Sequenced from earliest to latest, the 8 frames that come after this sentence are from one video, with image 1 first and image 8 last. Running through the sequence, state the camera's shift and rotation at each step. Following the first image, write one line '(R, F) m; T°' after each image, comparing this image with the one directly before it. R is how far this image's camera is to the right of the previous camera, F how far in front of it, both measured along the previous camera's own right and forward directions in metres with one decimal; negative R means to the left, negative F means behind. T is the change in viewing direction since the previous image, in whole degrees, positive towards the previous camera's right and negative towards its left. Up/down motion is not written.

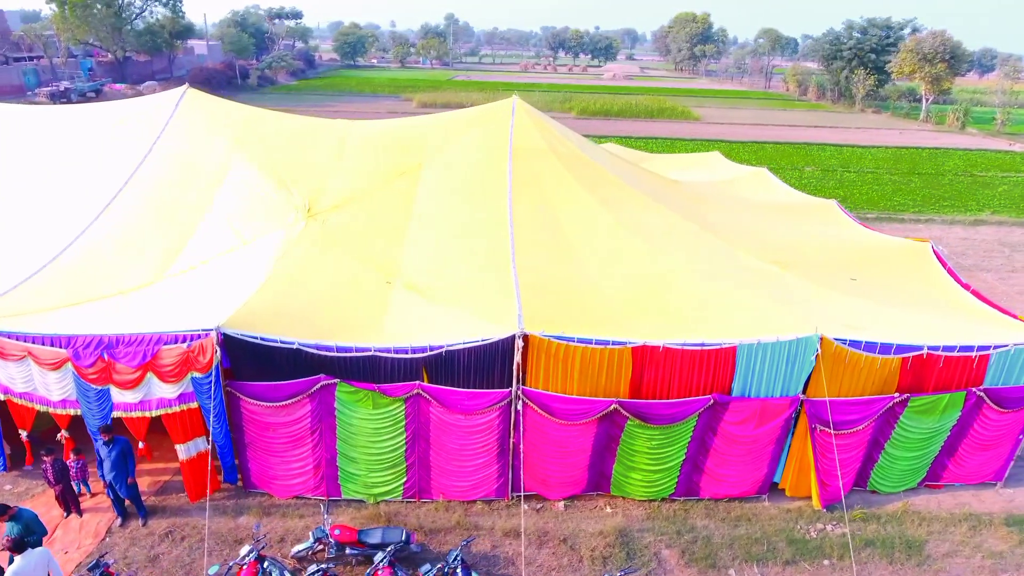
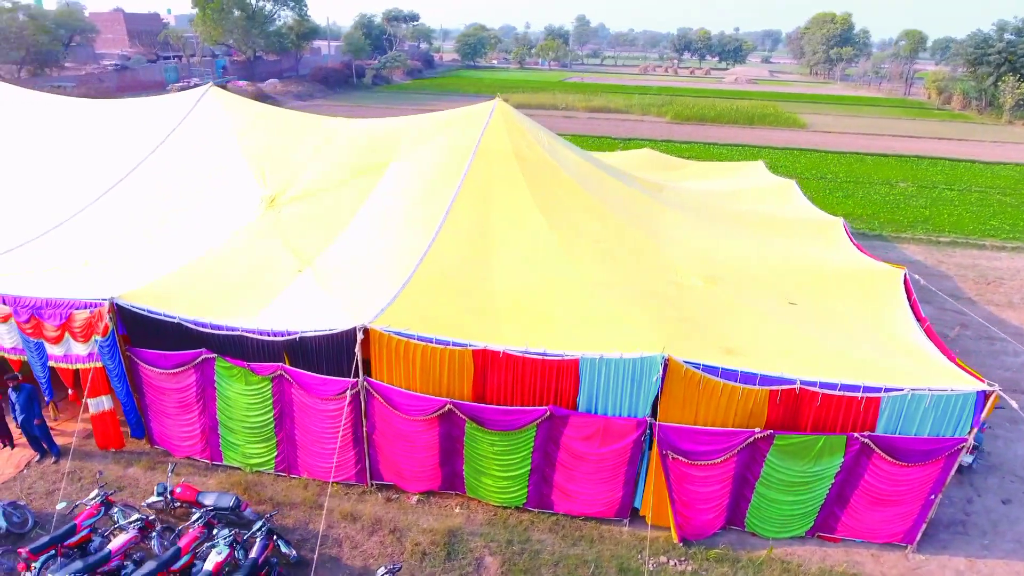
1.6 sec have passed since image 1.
(+2.8, +0.2) m; -11°
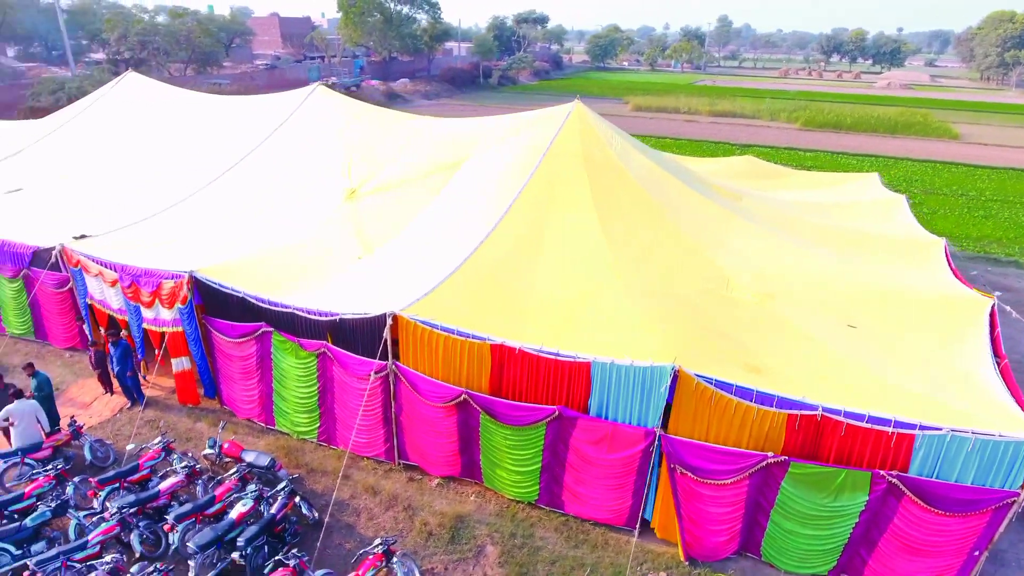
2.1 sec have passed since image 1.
(+1.0, 0.0) m; -11°
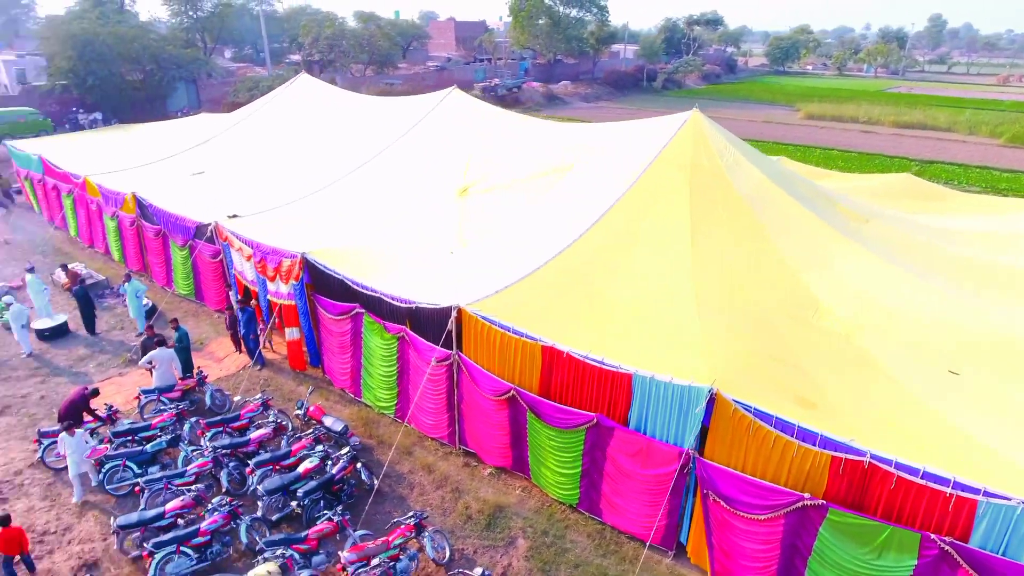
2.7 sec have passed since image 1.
(+1.1, -0.1) m; -14°
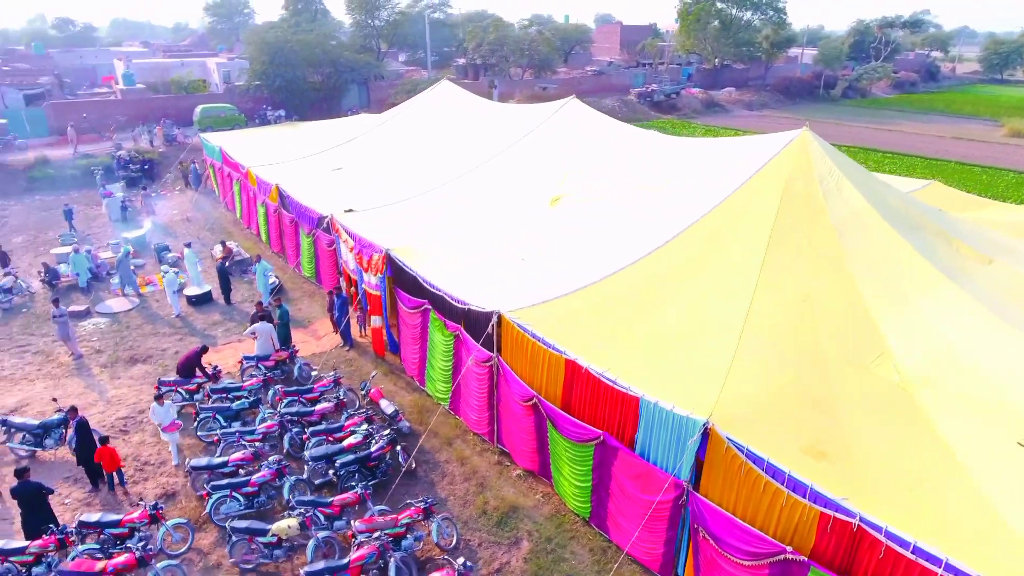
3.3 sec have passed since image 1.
(+1.4, -0.1) m; -14°
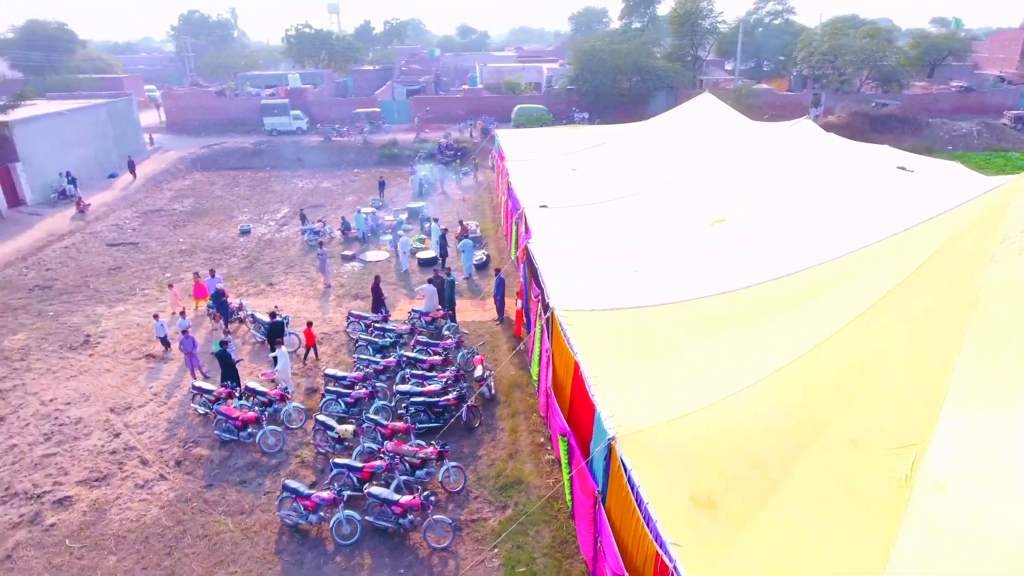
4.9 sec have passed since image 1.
(+3.5, 0.0) m; -29°
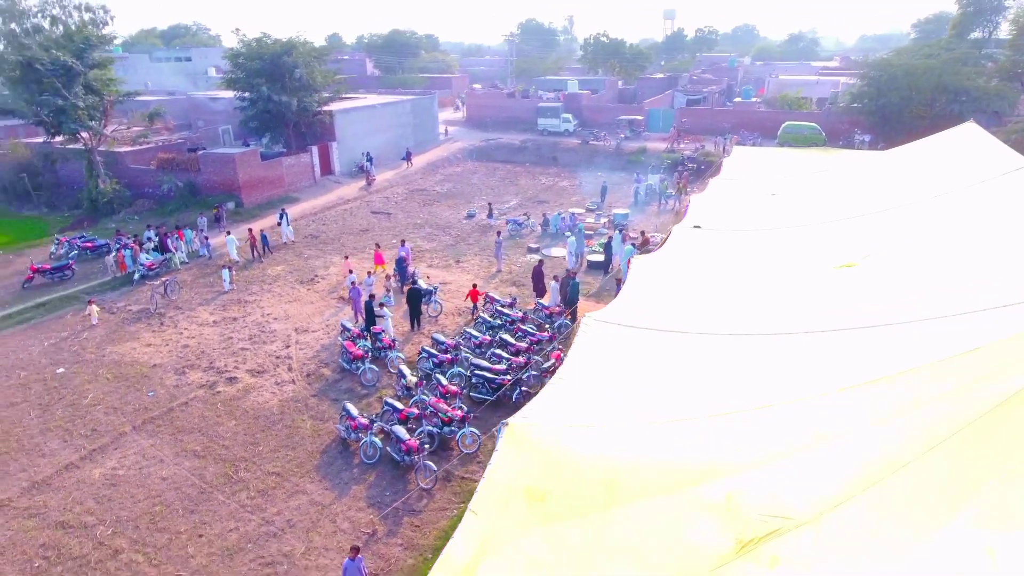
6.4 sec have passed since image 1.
(+3.7, -0.2) m; -26°
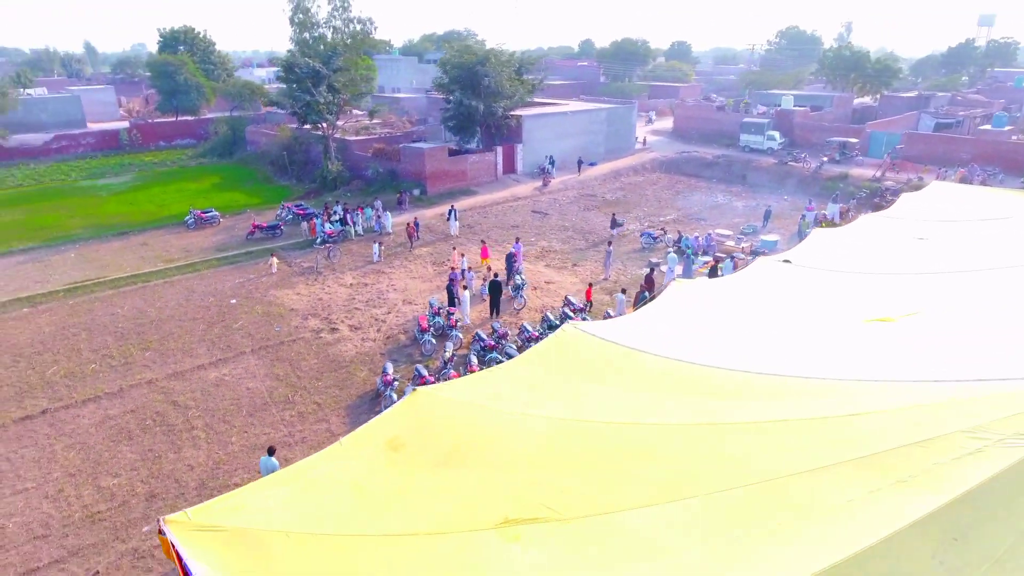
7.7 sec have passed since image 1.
(+3.9, -0.5) m; -21°
